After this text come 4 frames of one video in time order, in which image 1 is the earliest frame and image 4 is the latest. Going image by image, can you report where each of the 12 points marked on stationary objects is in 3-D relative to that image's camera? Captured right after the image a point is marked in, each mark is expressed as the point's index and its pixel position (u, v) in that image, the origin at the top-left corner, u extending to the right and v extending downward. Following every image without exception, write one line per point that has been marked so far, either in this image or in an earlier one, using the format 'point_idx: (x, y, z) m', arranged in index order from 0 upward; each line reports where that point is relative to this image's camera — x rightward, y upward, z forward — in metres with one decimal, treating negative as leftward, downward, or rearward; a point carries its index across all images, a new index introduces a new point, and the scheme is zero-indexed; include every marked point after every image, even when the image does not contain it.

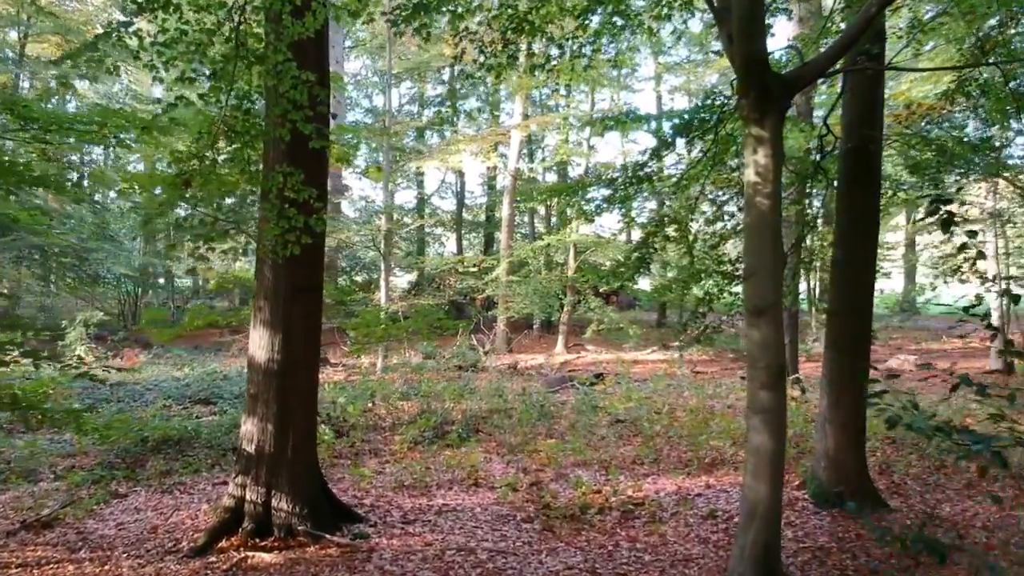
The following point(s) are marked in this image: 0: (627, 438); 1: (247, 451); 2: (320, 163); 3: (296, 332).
0: (+1.8, -2.4, +10.0) m
1: (-2.8, -1.7, +6.5) m
2: (-2.0, +1.3, +6.4) m
3: (-2.3, -0.4, +6.4) m
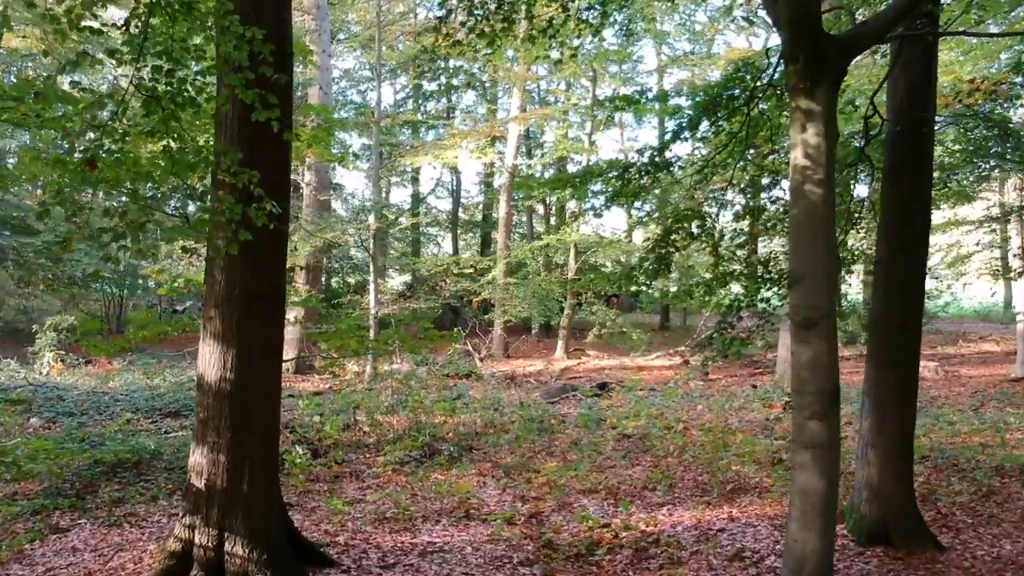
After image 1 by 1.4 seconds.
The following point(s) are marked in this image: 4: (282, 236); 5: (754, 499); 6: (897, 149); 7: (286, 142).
0: (+1.8, -2.5, +9.0) m
1: (-2.8, -1.8, +5.5) m
2: (-2.1, +1.3, +5.5) m
3: (-2.3, -0.4, +5.4) m
4: (-2.1, +0.5, +5.6) m
5: (+2.8, -2.5, +7.3) m
6: (+3.9, +1.4, +6.2) m
7: (-2.0, +1.3, +5.5) m
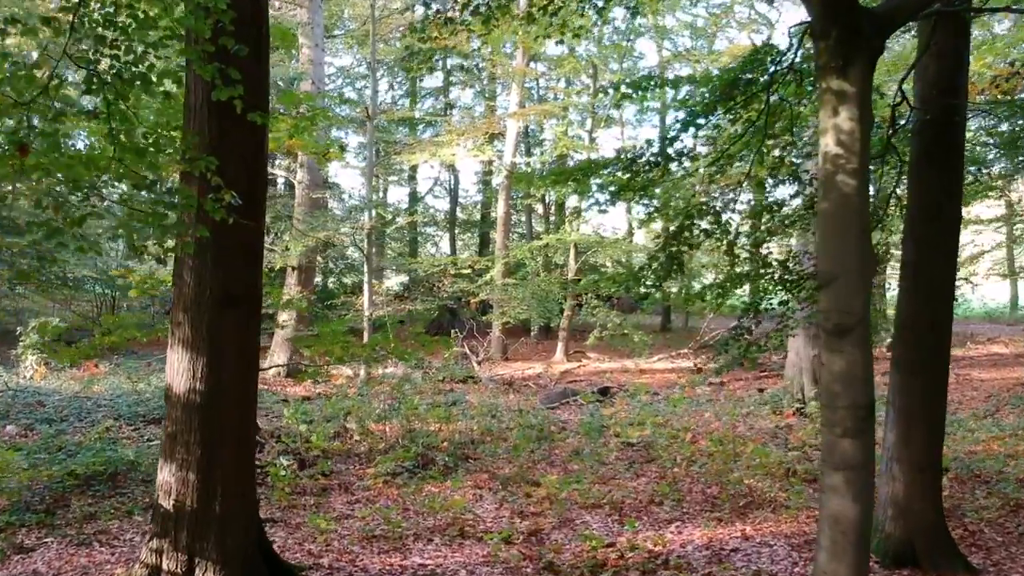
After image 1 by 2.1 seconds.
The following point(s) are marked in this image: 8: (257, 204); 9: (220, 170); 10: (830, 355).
0: (+1.8, -2.5, +8.6) m
1: (-2.9, -1.8, +5.1) m
2: (-2.1, +1.3, +5.0) m
3: (-2.3, -0.5, +5.0) m
4: (-2.1, +0.5, +5.1) m
5: (+2.8, -2.5, +6.8) m
6: (+3.9, +1.4, +5.8) m
7: (-2.1, +1.3, +5.1) m
8: (-2.1, +0.7, +5.1) m
9: (-2.3, +1.0, +4.9) m
10: (+2.0, -0.4, +4.0) m
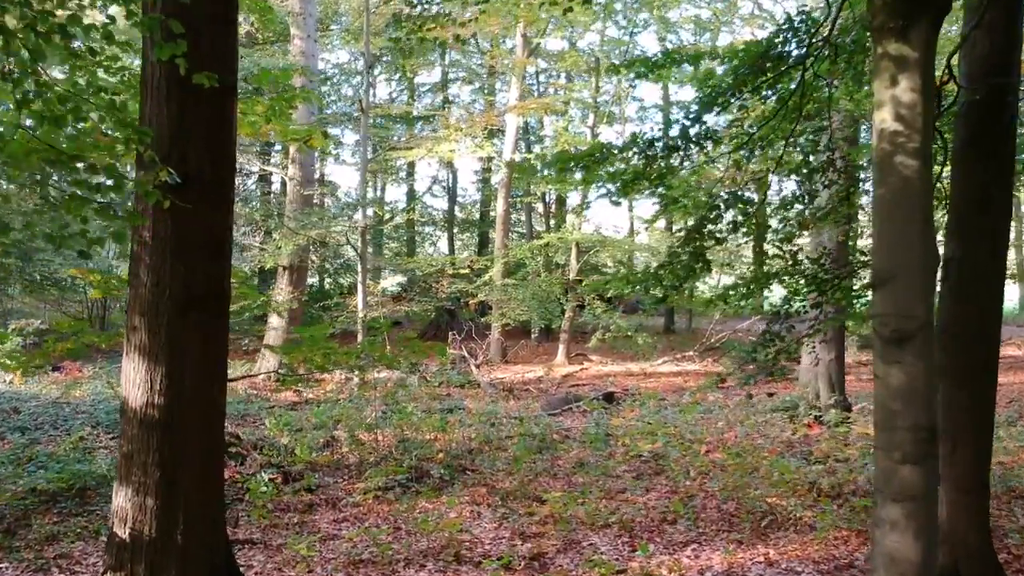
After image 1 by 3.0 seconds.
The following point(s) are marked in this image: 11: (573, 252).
0: (+1.8, -2.5, +8.0) m
1: (-2.8, -1.8, +4.5) m
2: (-2.1, +1.3, +4.4) m
3: (-2.3, -0.5, +4.4) m
4: (-2.1, +0.5, +4.5) m
5: (+2.8, -2.5, +6.2) m
6: (+3.9, +1.4, +5.2) m
7: (-2.0, +1.3, +4.5) m
8: (-2.1, +0.7, +4.5) m
9: (-2.3, +1.0, +4.3) m
10: (+2.0, -0.4, +3.4) m
11: (+1.9, +1.2, +19.8) m
